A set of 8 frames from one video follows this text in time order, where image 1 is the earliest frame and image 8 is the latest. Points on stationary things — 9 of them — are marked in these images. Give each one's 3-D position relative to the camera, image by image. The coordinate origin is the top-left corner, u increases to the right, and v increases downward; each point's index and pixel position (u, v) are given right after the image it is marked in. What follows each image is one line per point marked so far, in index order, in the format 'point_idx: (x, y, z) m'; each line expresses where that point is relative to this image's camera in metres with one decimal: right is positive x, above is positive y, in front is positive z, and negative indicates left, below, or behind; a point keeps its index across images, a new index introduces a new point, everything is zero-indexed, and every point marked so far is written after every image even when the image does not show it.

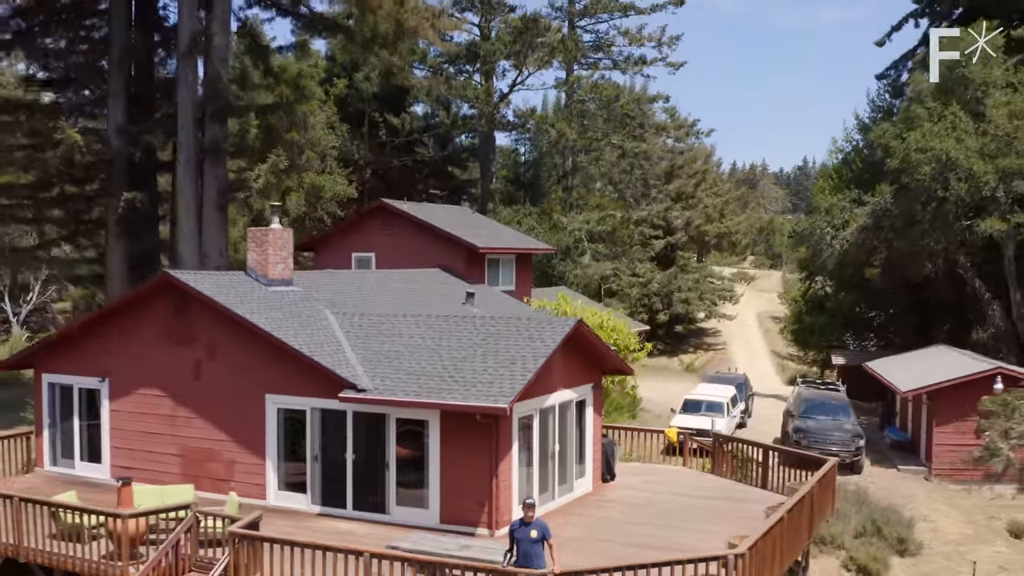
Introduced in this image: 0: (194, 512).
0: (-2.5, -1.7, +9.5) m
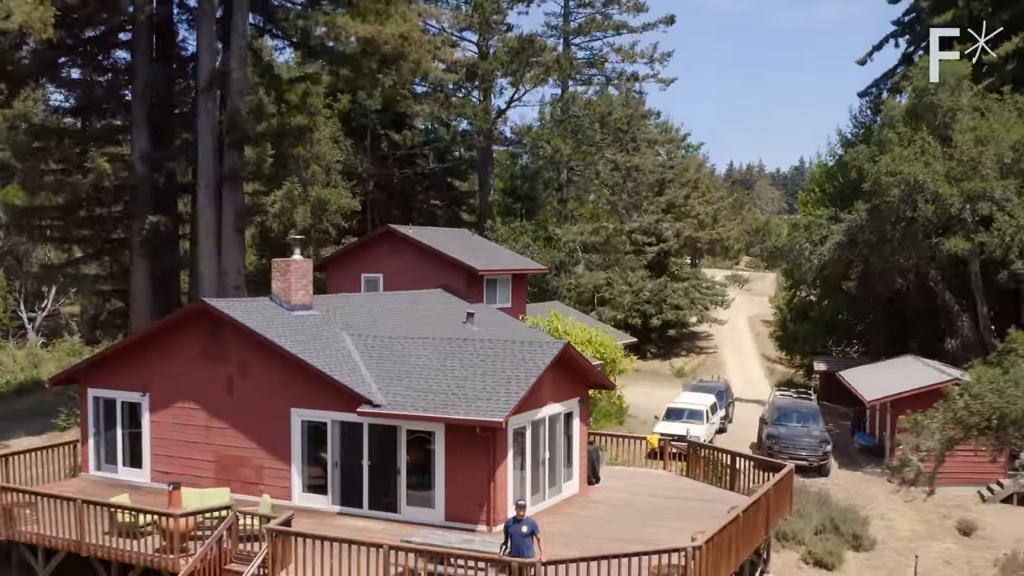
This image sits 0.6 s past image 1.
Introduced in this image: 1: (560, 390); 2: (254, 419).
0: (-2.5, -2.0, +11.1) m
1: (+0.5, -1.1, +13.6) m
2: (-2.8, -1.4, +13.3) m
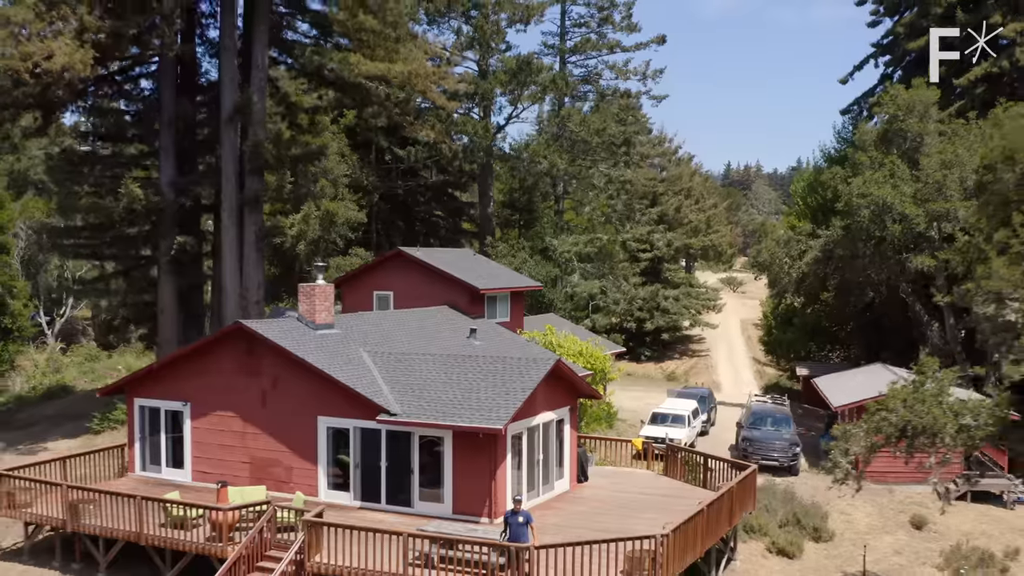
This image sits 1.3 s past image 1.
0: (-2.5, -2.3, +13.0) m
1: (+0.5, -1.4, +15.5) m
2: (-2.8, -1.7, +15.2) m
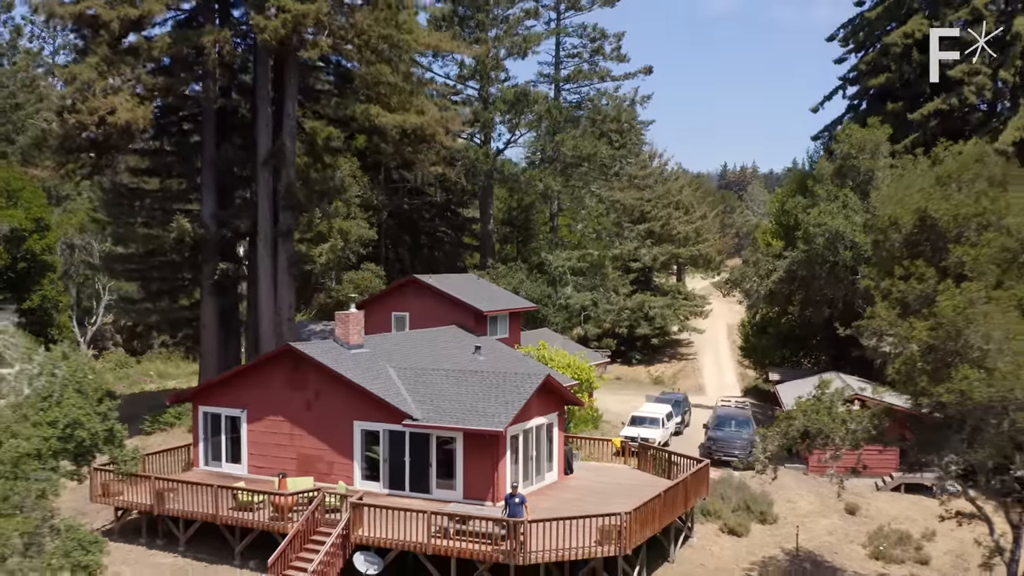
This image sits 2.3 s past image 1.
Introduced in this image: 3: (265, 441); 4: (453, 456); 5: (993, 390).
0: (-2.6, -2.7, +16.5) m
1: (+0.5, -1.8, +19.0) m
2: (-2.8, -2.1, +18.7) m
3: (-3.9, -2.4, +19.4) m
4: (-0.8, -2.4, +17.6) m
5: (+4.8, -1.0, +12.3) m
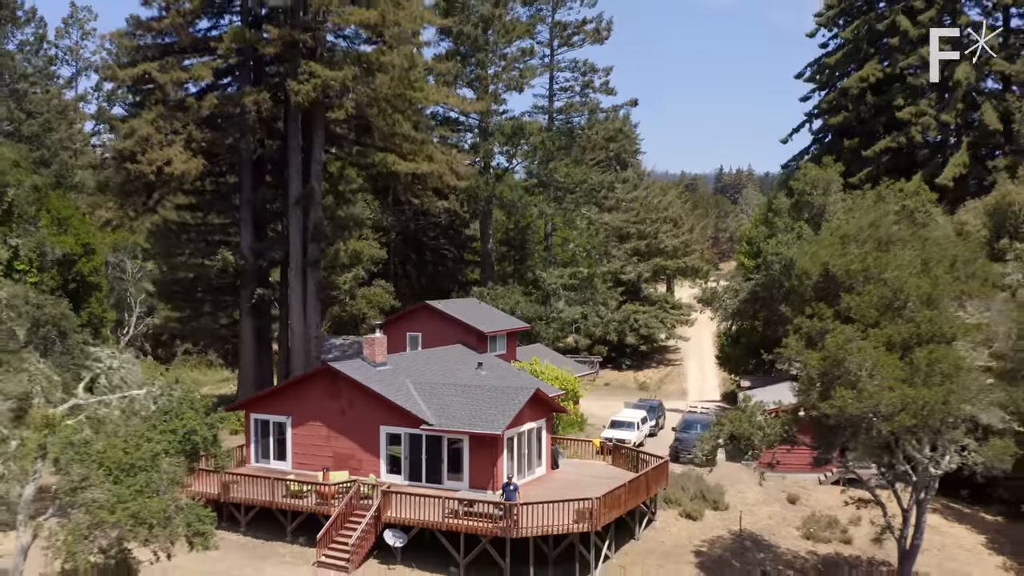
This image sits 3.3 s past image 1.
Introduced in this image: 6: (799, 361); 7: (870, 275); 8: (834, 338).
0: (-2.6, -3.3, +20.8) m
1: (+0.4, -2.4, +23.3) m
2: (-2.9, -2.7, +23.0) m
3: (-4.0, -3.0, +23.7) m
4: (-0.9, -3.0, +21.9) m
5: (+4.7, -1.6, +16.7) m
6: (+4.3, -1.1, +18.3) m
7: (+5.3, +0.2, +18.3) m
8: (+4.6, -0.7, +17.3) m
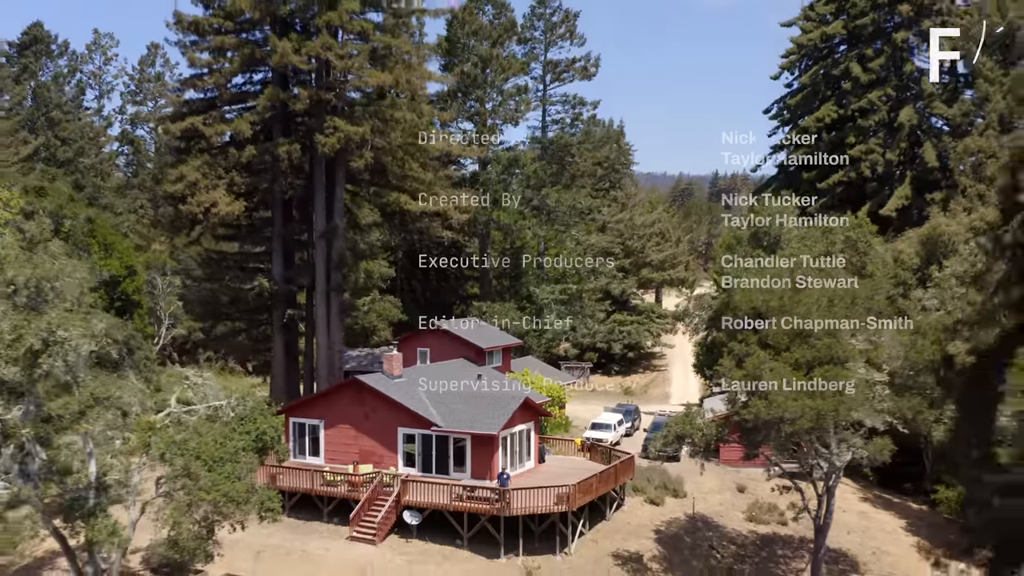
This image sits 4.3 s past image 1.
0: (-2.8, -3.9, +25.8) m
1: (+0.3, -3.0, +28.4) m
2: (-3.0, -3.3, +28.0) m
3: (-4.1, -3.6, +28.7) m
4: (-1.1, -3.6, +27.0) m
5: (+4.6, -2.2, +21.7) m
6: (+4.2, -1.7, +23.4) m
7: (+5.2, -0.4, +23.3) m
8: (+4.4, -1.3, +22.4) m
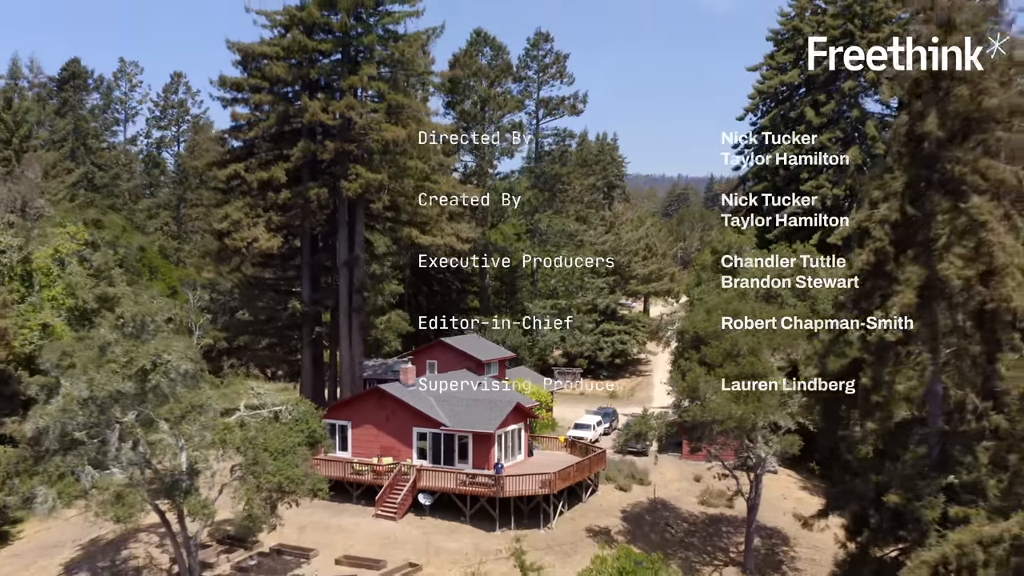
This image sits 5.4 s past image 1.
0: (-2.9, -4.6, +32.1) m
1: (+0.1, -3.7, +34.6) m
2: (-3.2, -4.0, +34.3) m
3: (-4.3, -4.3, +35.0) m
4: (-1.2, -4.3, +33.3) m
5: (+4.4, -2.9, +28.0) m
6: (+4.0, -2.4, +29.6) m
7: (+5.0, -1.1, +29.6) m
8: (+4.3, -2.0, +28.7) m
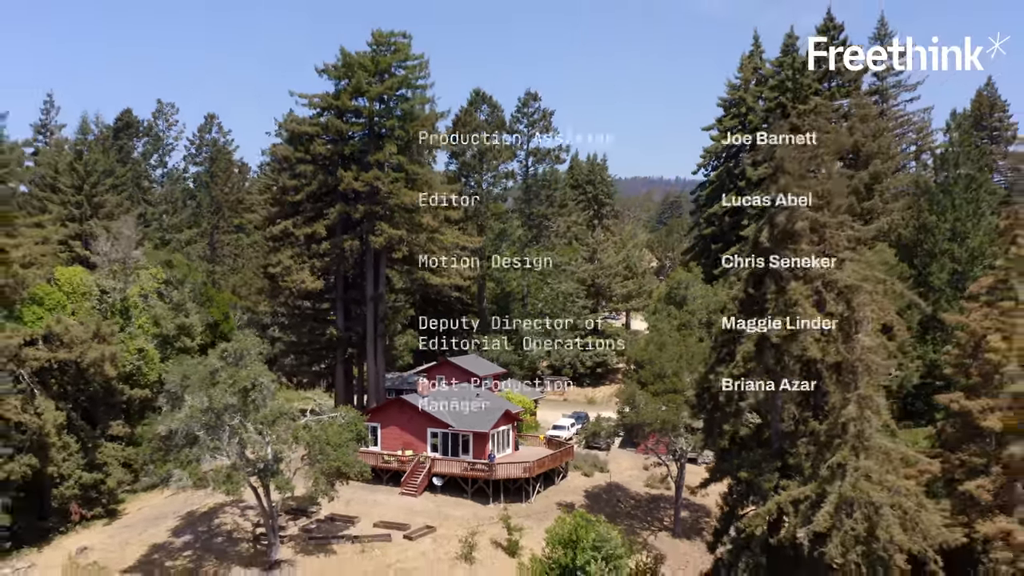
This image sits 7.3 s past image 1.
0: (-3.3, -6.0, +43.3) m
1: (-0.3, -5.1, +45.8) m
2: (-3.6, -5.4, +45.5) m
3: (-4.7, -5.7, +46.2) m
4: (-1.6, -5.7, +44.4) m
5: (+4.1, -4.3, +39.2) m
6: (+3.6, -3.7, +40.8) m
7: (+4.7, -2.4, +40.8) m
8: (+3.9, -3.4, +39.9) m
